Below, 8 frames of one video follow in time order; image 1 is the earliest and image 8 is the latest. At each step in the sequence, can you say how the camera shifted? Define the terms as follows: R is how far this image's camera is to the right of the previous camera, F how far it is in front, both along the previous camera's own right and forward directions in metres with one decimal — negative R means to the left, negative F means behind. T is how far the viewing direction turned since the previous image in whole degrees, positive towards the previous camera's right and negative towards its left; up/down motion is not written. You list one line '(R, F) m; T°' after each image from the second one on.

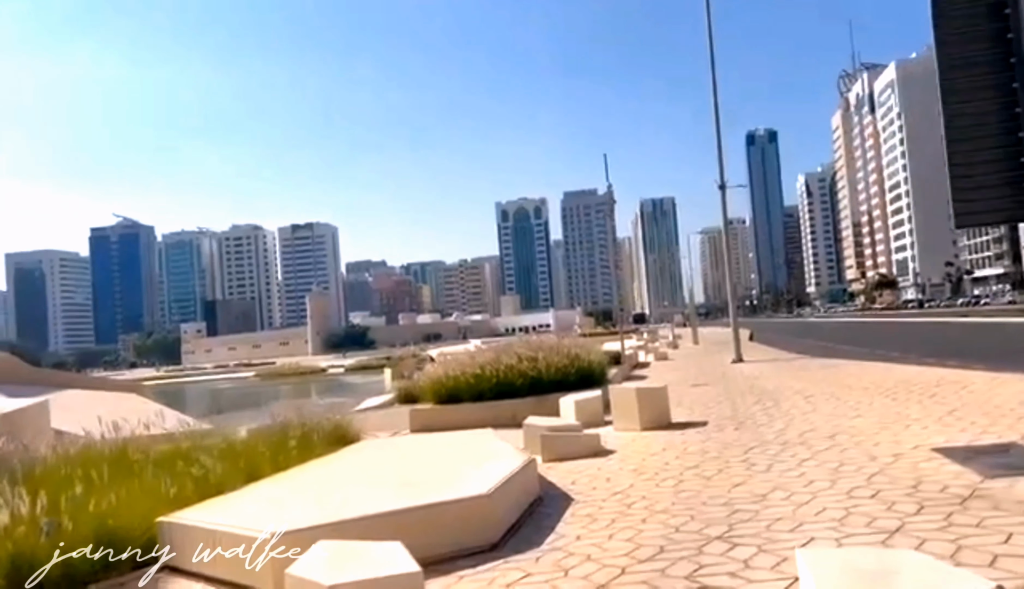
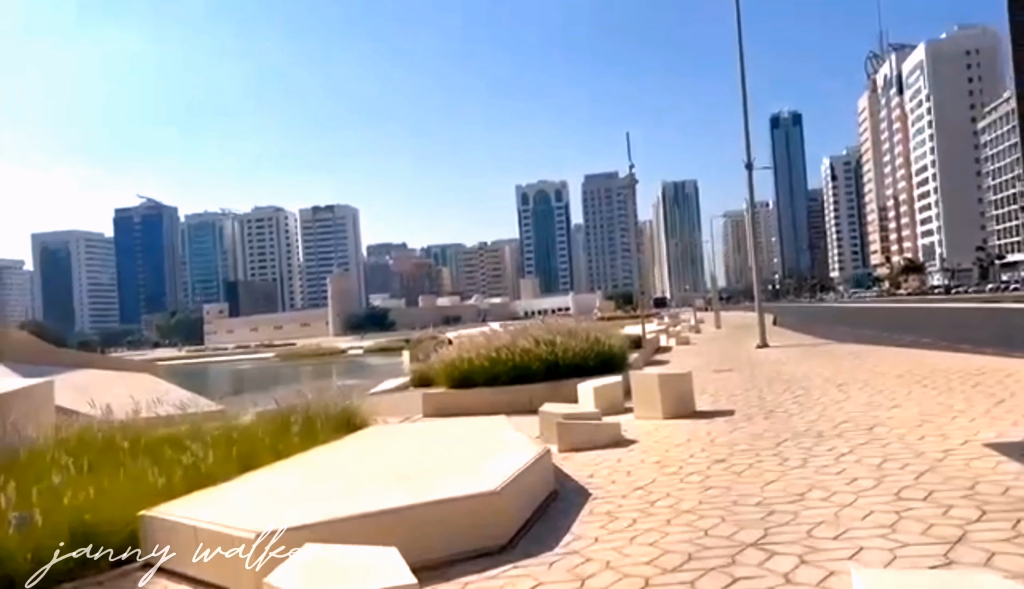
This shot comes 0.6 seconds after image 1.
(+0.1, +0.6) m; -1°
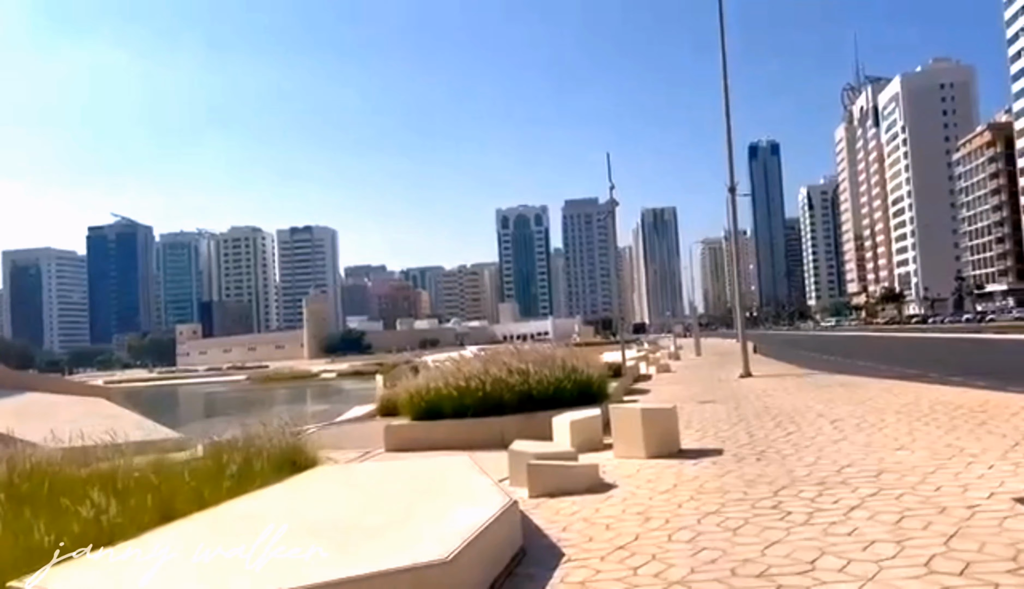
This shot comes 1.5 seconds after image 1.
(+0.1, +1.1) m; +1°
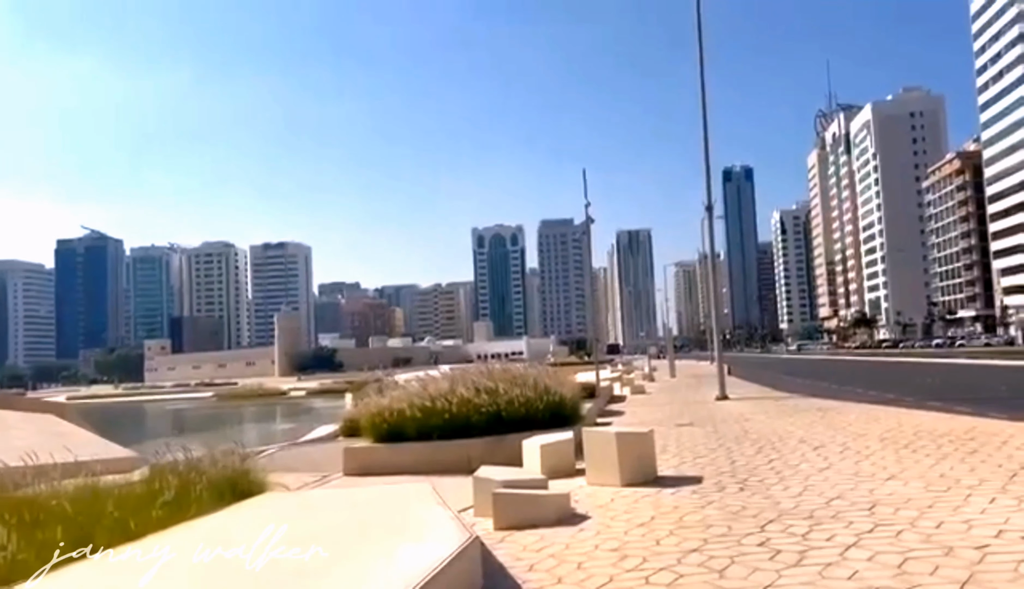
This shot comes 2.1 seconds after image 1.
(+0.1, +0.7) m; +2°
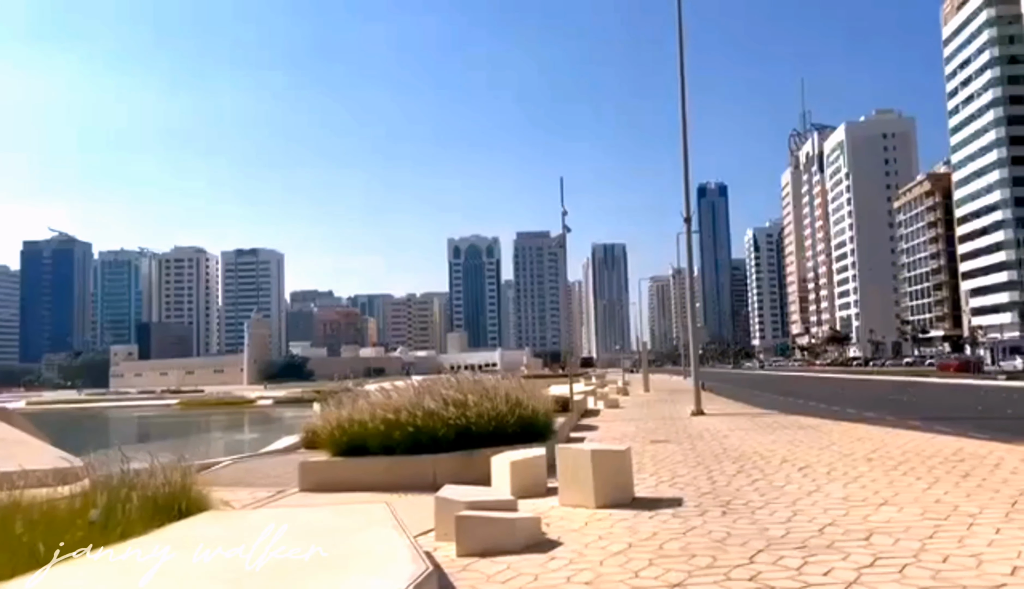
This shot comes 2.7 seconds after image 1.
(+0.1, +0.7) m; +2°
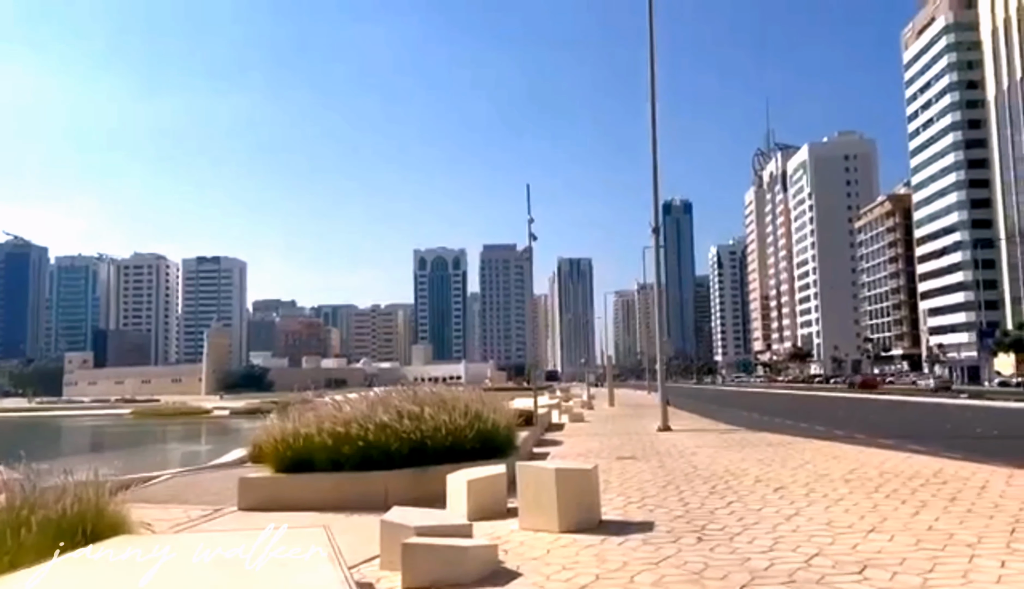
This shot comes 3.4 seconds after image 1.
(+0.1, +0.8) m; +2°
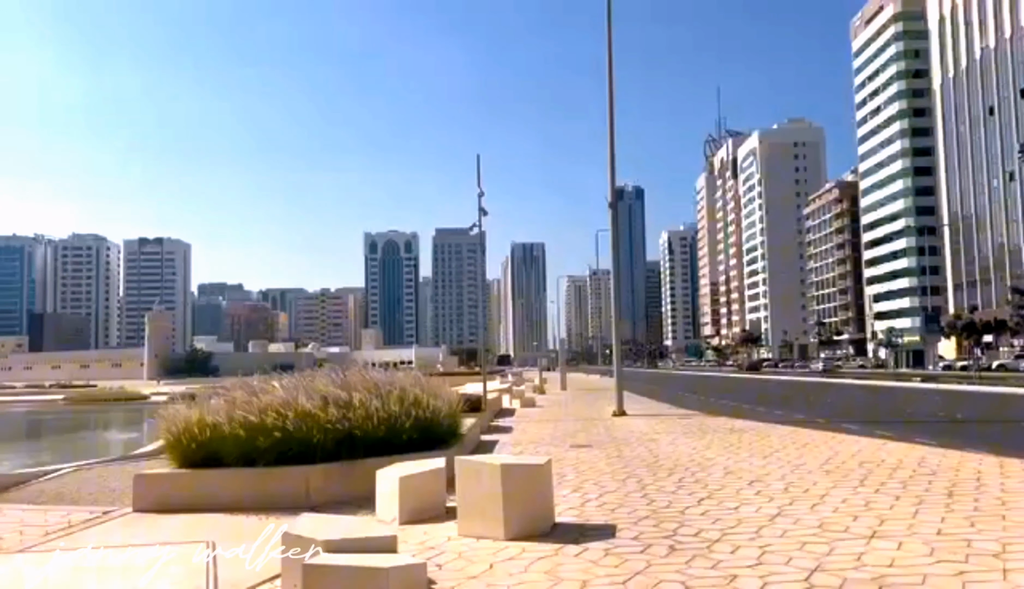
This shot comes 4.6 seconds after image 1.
(+0.1, +1.4) m; +3°
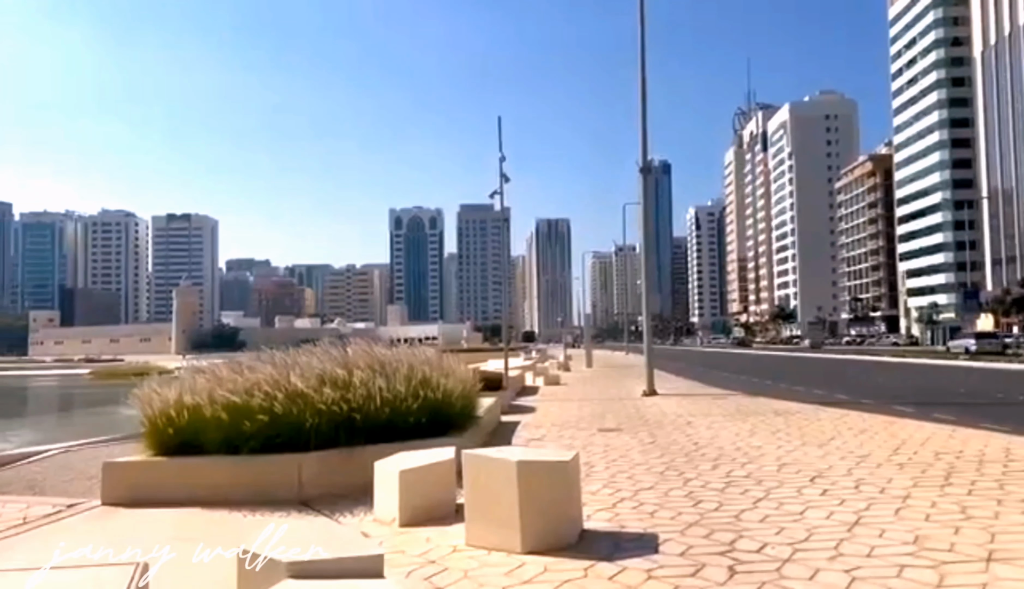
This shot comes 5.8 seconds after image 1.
(0.0, +1.4) m; -2°
